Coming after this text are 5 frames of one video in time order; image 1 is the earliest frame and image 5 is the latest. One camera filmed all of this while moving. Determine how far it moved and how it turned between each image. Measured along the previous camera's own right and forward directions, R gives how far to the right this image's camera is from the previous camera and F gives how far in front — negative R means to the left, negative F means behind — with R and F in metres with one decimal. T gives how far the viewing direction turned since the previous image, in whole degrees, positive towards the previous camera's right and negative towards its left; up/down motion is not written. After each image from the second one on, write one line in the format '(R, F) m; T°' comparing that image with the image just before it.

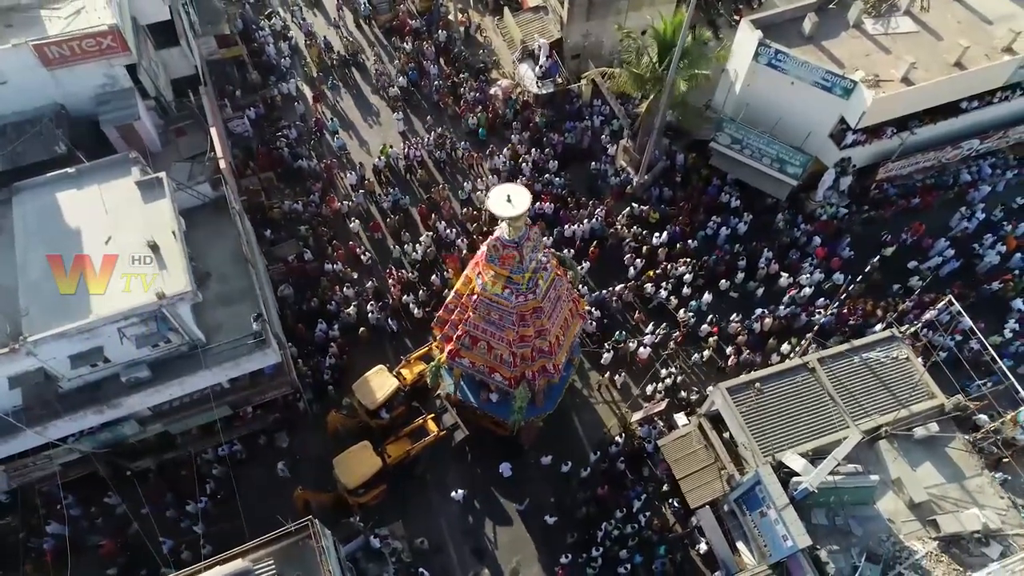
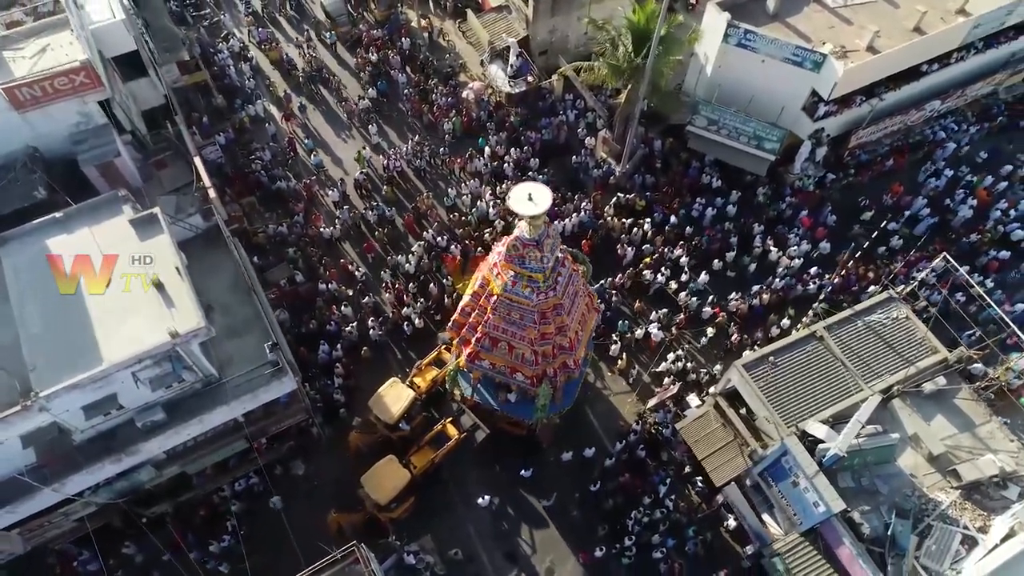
(-1.3, +0.1) m; +3°
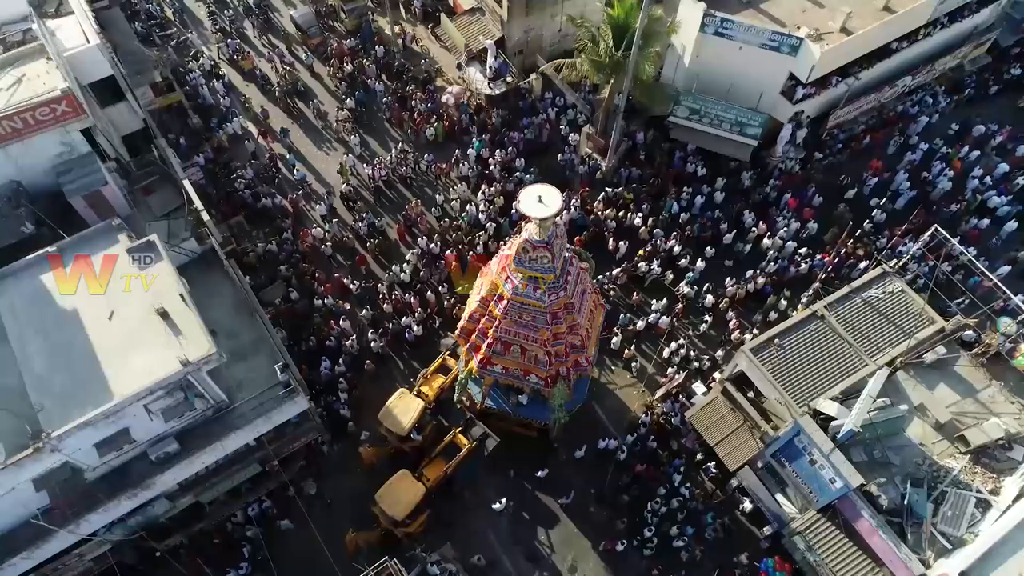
(-0.8, 0.0) m; +2°
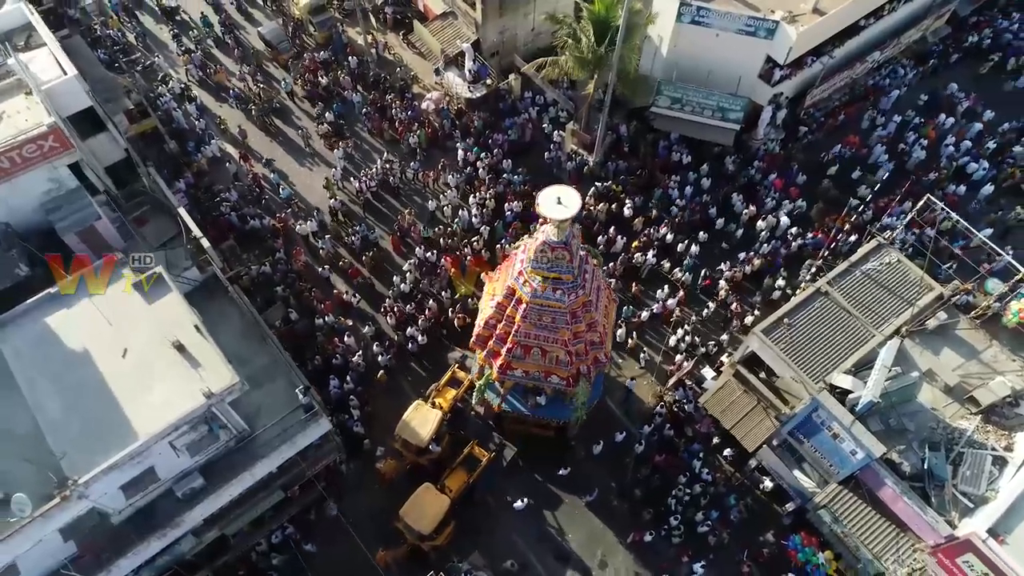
(-1.1, +0.1) m; +3°
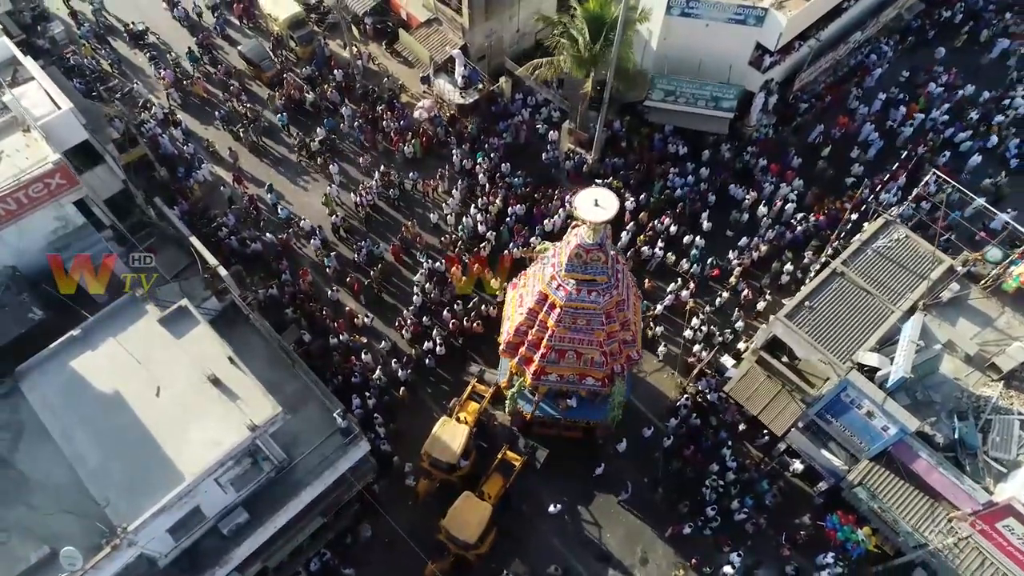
(-1.3, +0.1) m; +2°
